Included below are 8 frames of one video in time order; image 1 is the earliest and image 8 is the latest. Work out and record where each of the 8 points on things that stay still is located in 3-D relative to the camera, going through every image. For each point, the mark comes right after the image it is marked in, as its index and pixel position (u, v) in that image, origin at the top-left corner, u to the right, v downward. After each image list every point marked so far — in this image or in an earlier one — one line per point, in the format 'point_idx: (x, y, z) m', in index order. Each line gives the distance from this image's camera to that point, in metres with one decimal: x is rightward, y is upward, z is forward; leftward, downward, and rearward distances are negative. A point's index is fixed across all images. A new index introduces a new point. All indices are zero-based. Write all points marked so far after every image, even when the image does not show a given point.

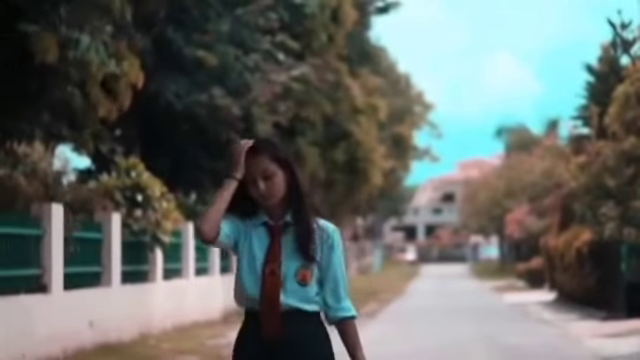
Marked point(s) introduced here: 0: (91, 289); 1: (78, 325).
0: (-2.9, -1.4, +18.2) m
1: (-2.9, -1.7, +17.3) m
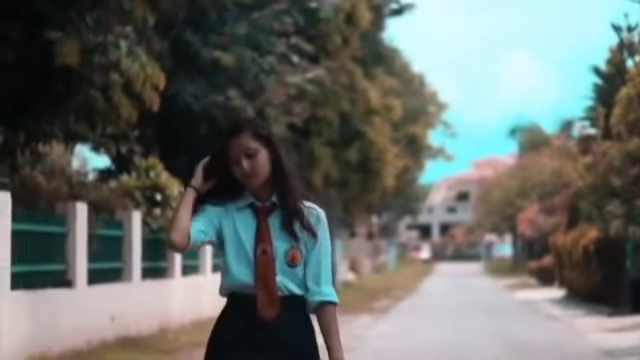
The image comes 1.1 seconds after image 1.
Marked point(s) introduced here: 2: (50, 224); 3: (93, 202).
0: (-2.7, -1.4, +19.0) m
1: (-2.7, -1.7, +18.1) m
2: (-3.0, -0.5, +16.4) m
3: (-2.9, -0.3, +19.3) m
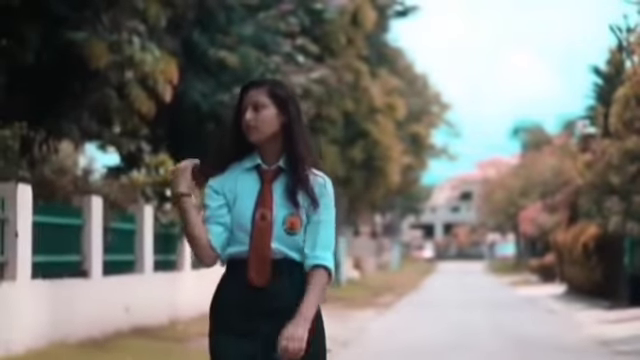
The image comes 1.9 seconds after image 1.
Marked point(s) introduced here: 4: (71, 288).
0: (-2.6, -1.3, +19.7) m
1: (-2.6, -1.7, +18.8) m
2: (-3.0, -0.4, +17.1) m
3: (-2.8, -0.2, +20.0) m
4: (-2.9, -1.2, +16.8) m
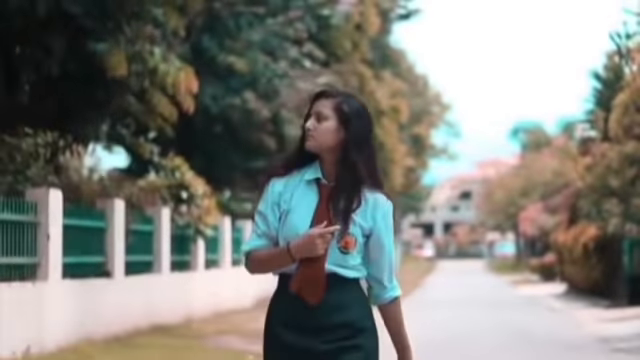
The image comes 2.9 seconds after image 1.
0: (-2.5, -1.3, +20.5) m
1: (-2.5, -1.7, +19.6) m
2: (-2.8, -0.5, +17.9) m
3: (-2.7, -0.3, +20.8) m
4: (-2.7, -1.3, +17.6) m
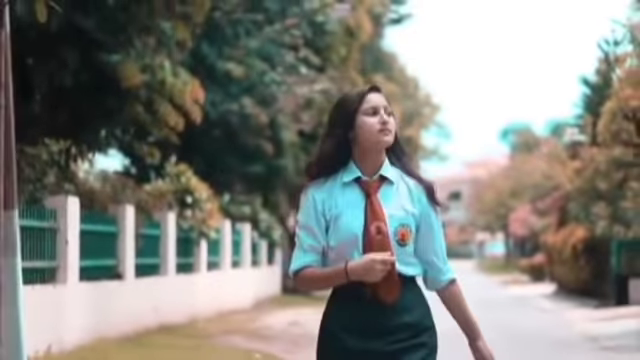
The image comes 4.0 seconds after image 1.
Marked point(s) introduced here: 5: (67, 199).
0: (-2.5, -1.4, +21.4) m
1: (-2.5, -1.8, +20.5) m
2: (-2.8, -0.6, +18.8) m
3: (-2.6, -0.3, +21.7) m
4: (-2.7, -1.4, +18.4) m
5: (-2.8, -0.2, +16.3) m
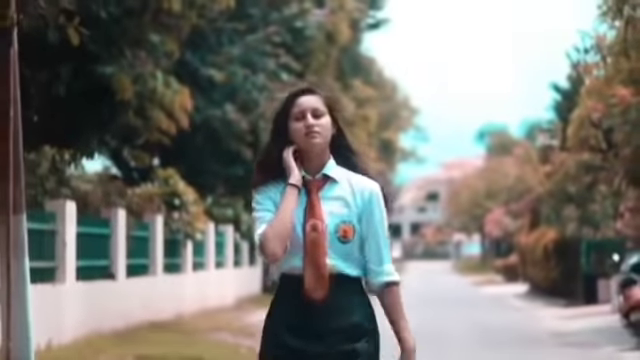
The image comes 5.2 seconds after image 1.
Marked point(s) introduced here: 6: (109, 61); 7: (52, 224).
0: (-2.7, -1.5, +22.5) m
1: (-2.7, -1.9, +21.6) m
2: (-3.0, -0.6, +19.8) m
3: (-2.9, -0.4, +22.8) m
4: (-2.9, -1.5, +19.5) m
5: (-3.1, -0.3, +17.3) m
6: (-2.8, +1.6, +19.4) m
7: (-3.2, -0.5, +17.2) m
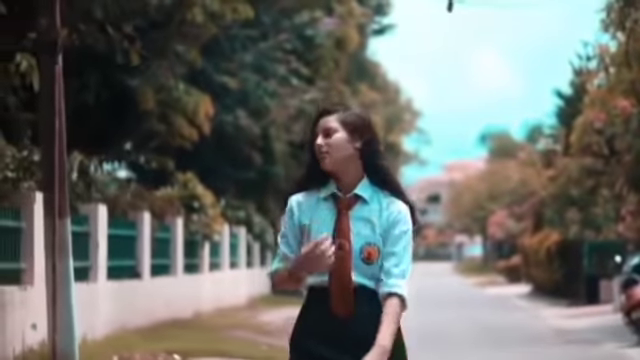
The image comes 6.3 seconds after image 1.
0: (-2.5, -1.6, +23.5) m
1: (-2.5, -1.9, +22.6) m
2: (-2.8, -0.7, +20.9) m
3: (-2.7, -0.5, +23.8) m
4: (-2.7, -1.5, +20.5) m
5: (-2.8, -0.3, +18.3) m
6: (-2.6, +1.5, +20.4) m
7: (-2.9, -0.6, +18.2) m
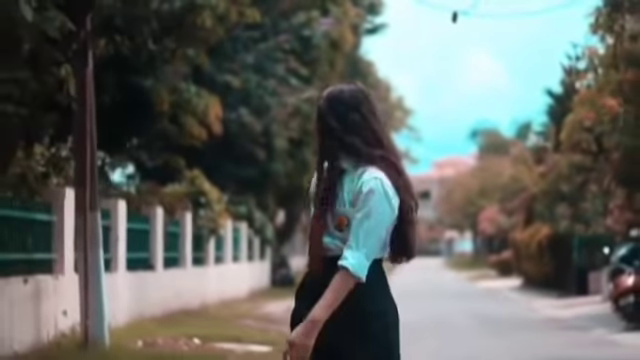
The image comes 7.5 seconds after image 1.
0: (-2.5, -1.5, +24.6) m
1: (-2.4, -1.9, +23.7) m
2: (-2.7, -0.7, +22.0) m
3: (-2.7, -0.4, +24.9) m
4: (-2.6, -1.5, +21.7) m
5: (-2.7, -0.3, +19.5) m
6: (-2.5, +1.6, +21.6) m
7: (-2.8, -0.5, +19.4) m
